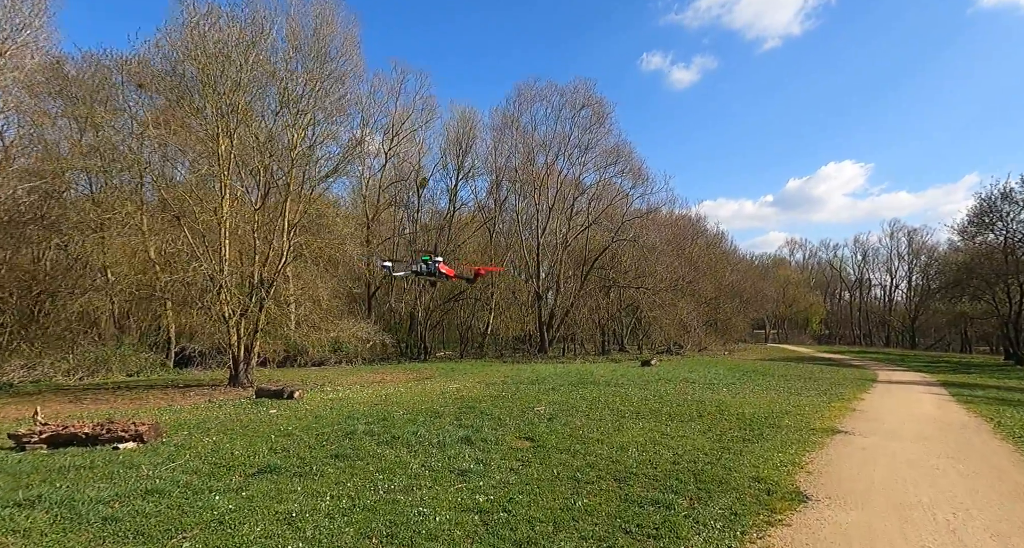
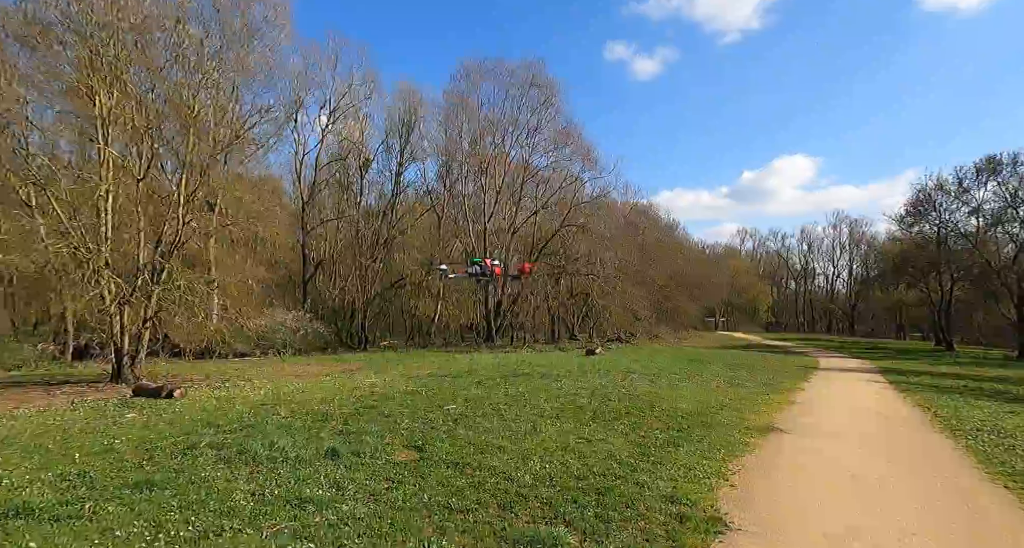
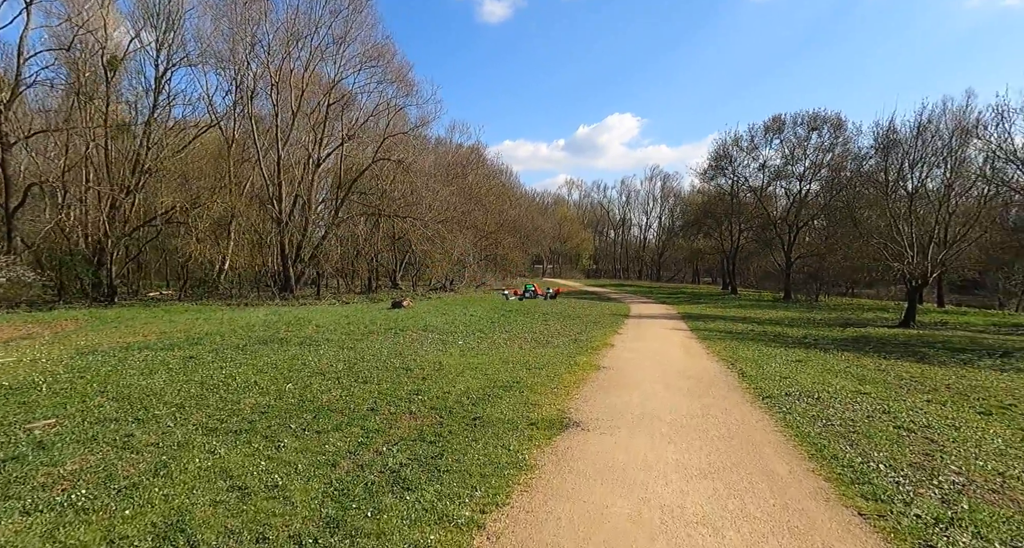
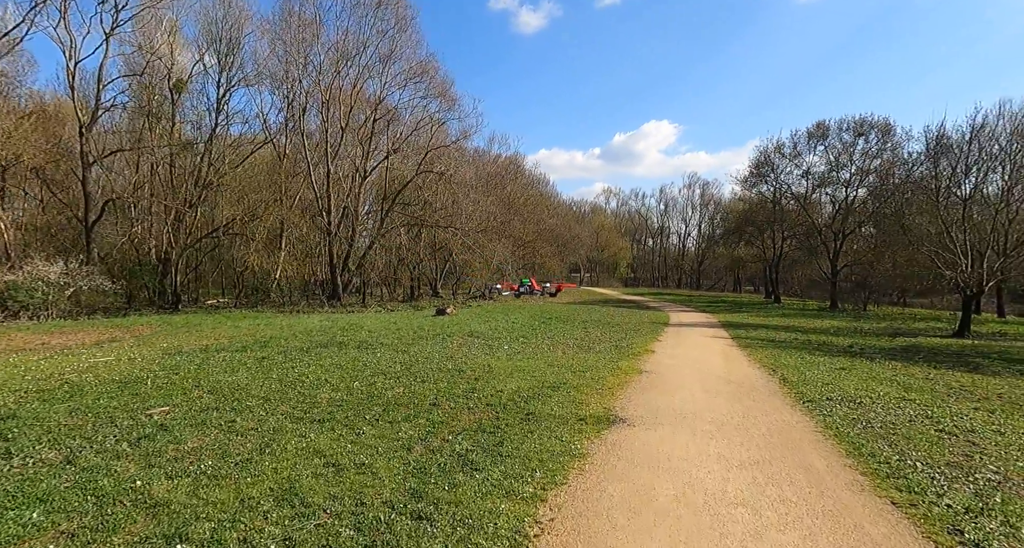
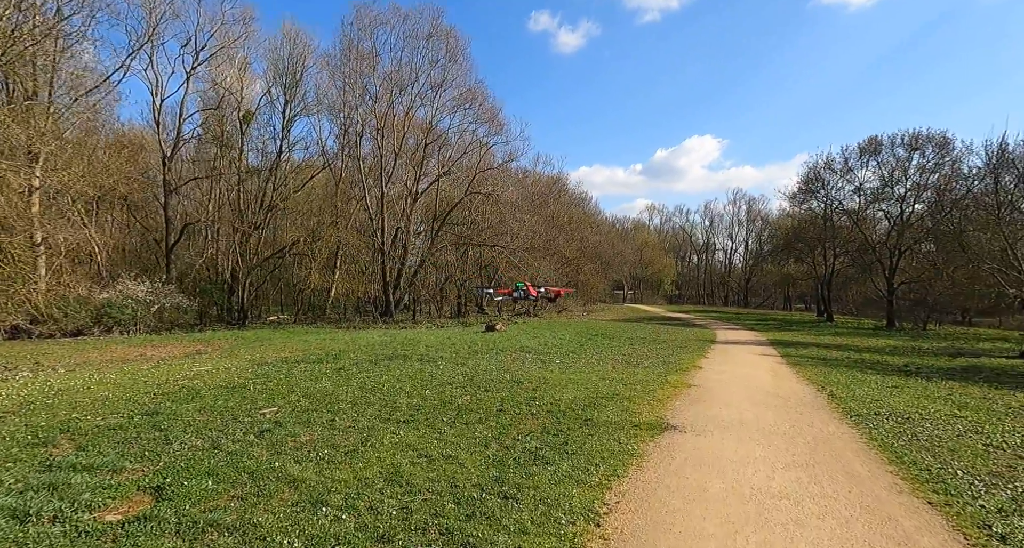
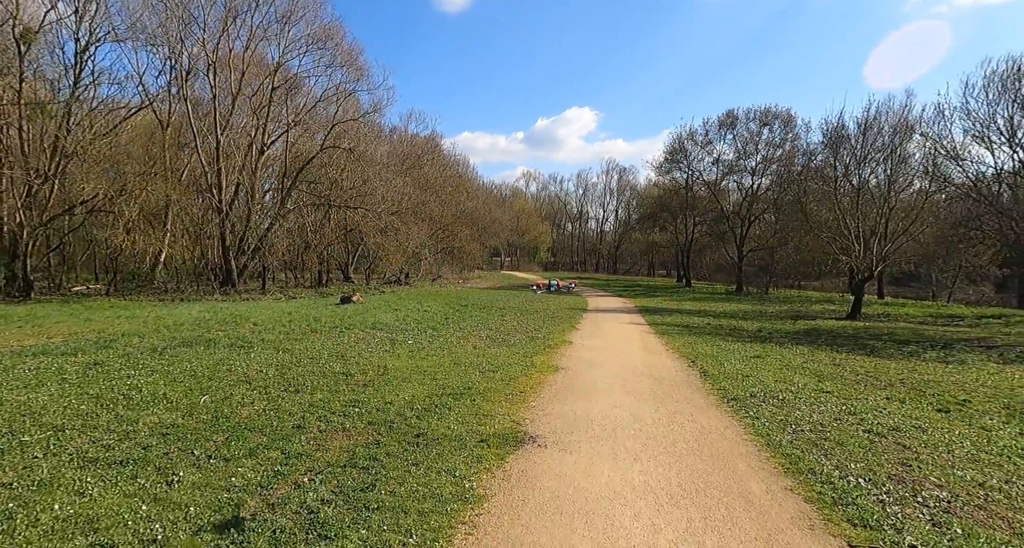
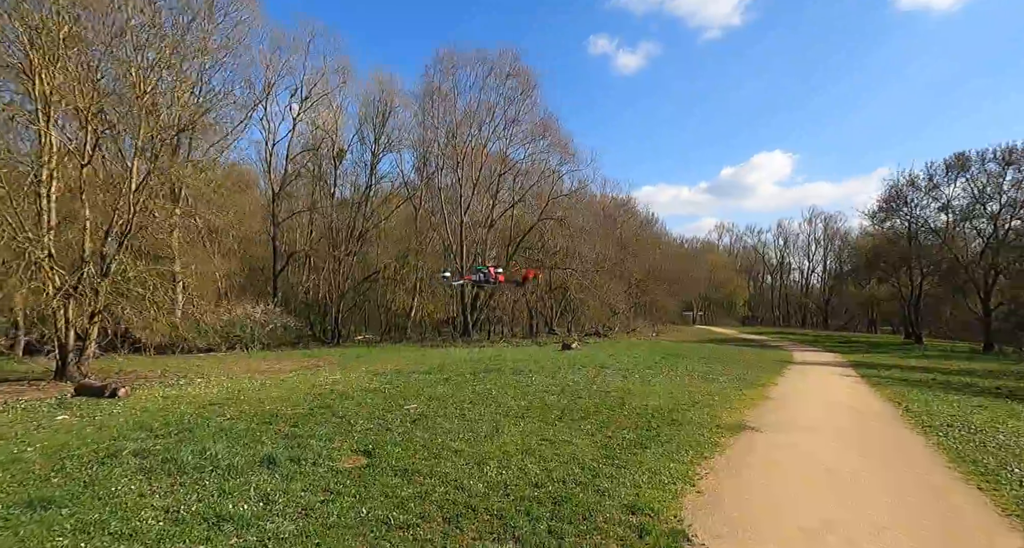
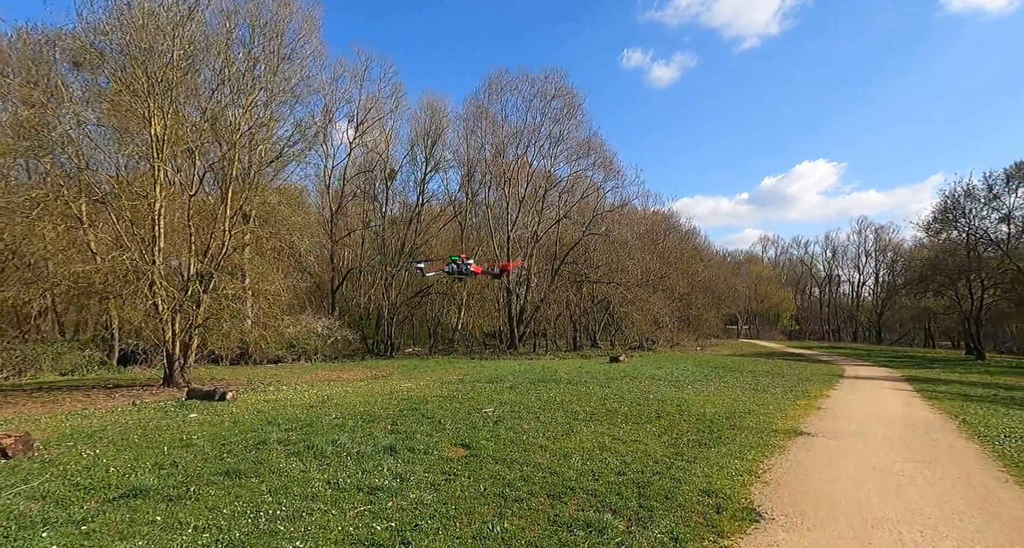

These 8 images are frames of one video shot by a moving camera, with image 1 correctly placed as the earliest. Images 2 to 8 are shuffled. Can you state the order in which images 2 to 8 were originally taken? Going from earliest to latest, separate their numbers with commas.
8, 2, 7, 5, 4, 3, 6
